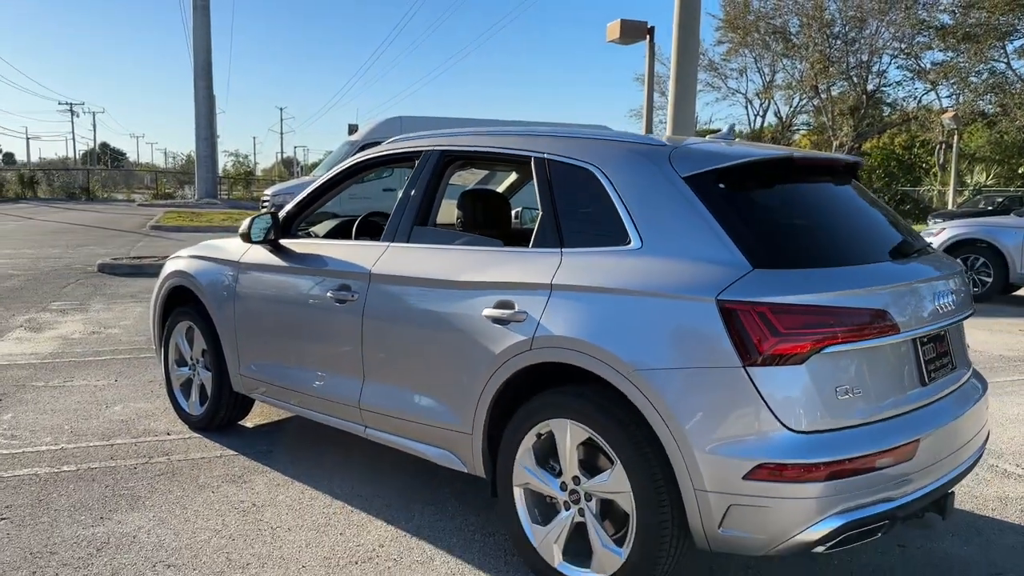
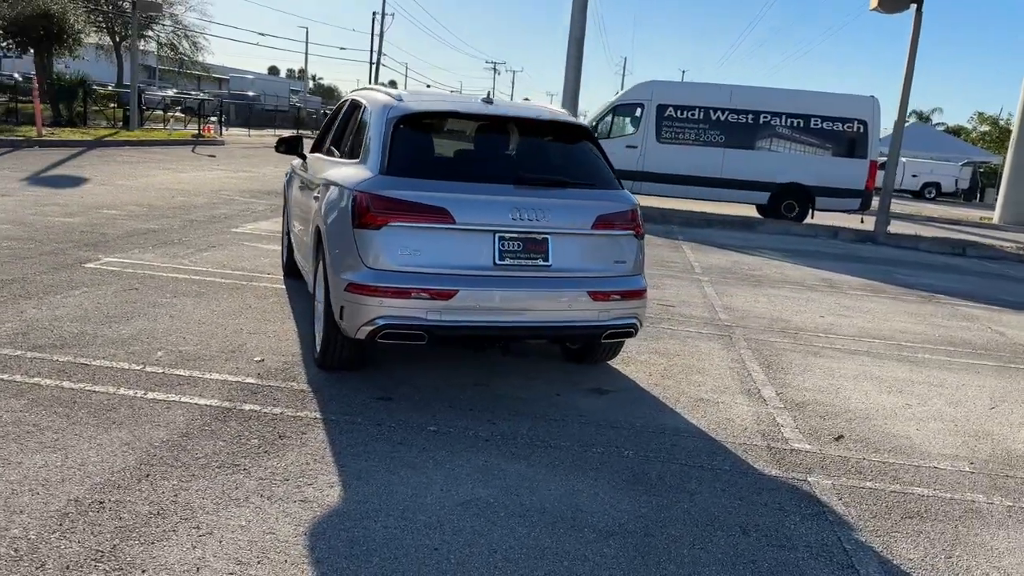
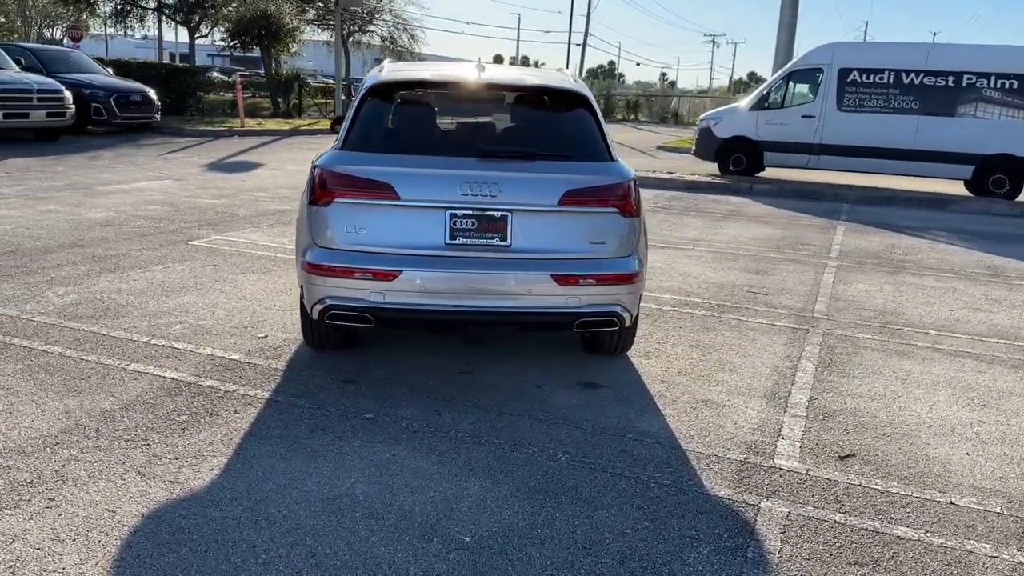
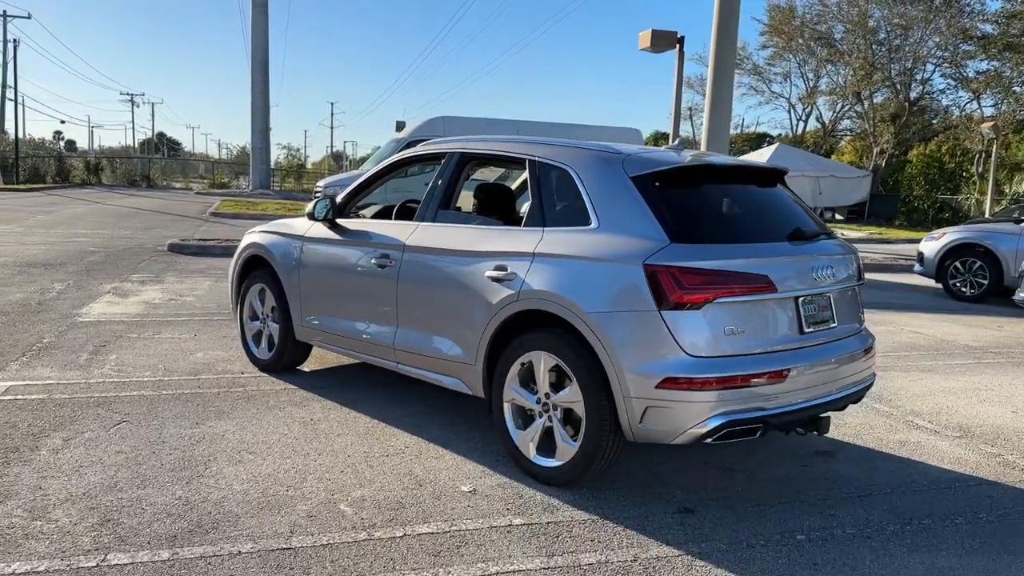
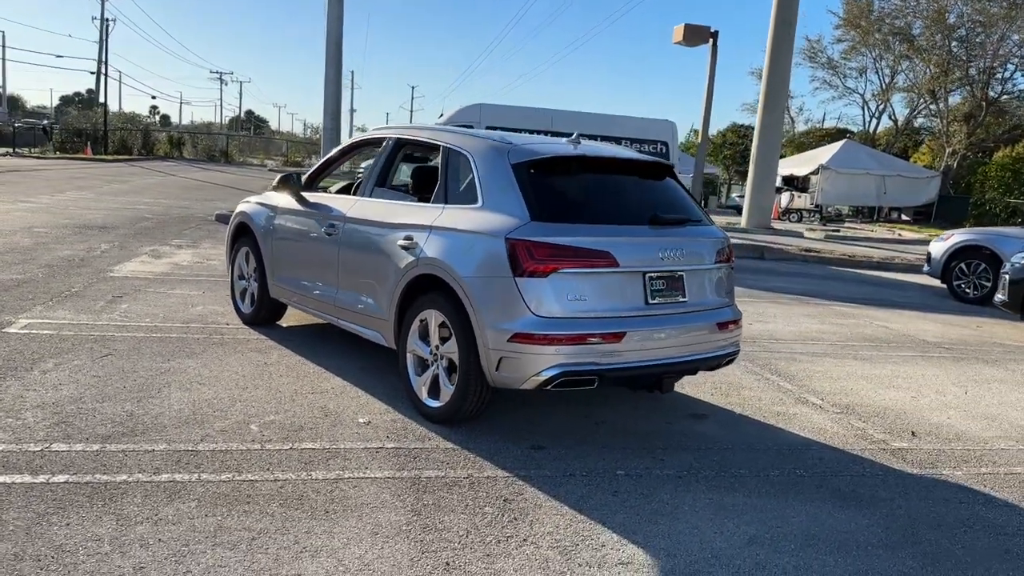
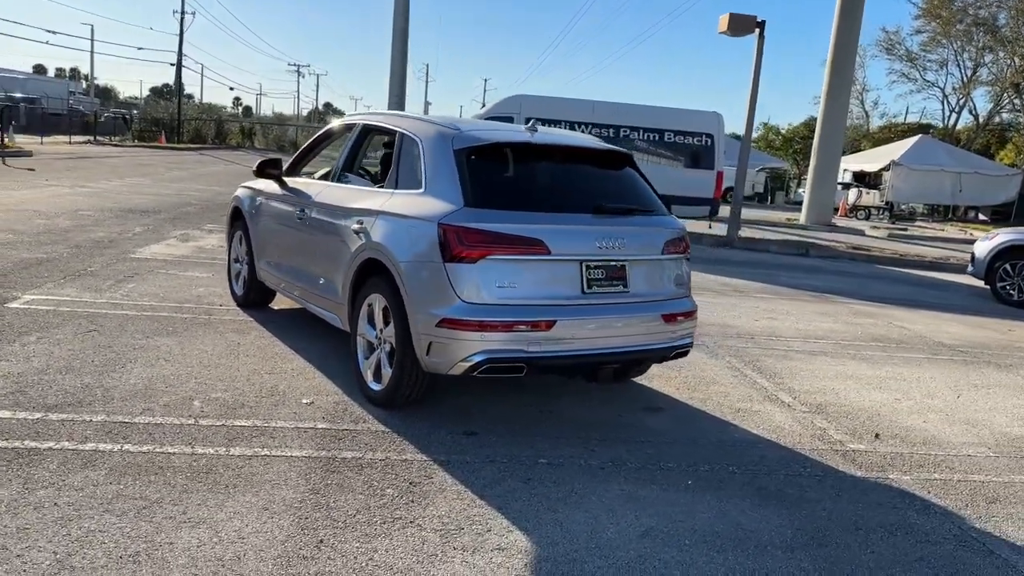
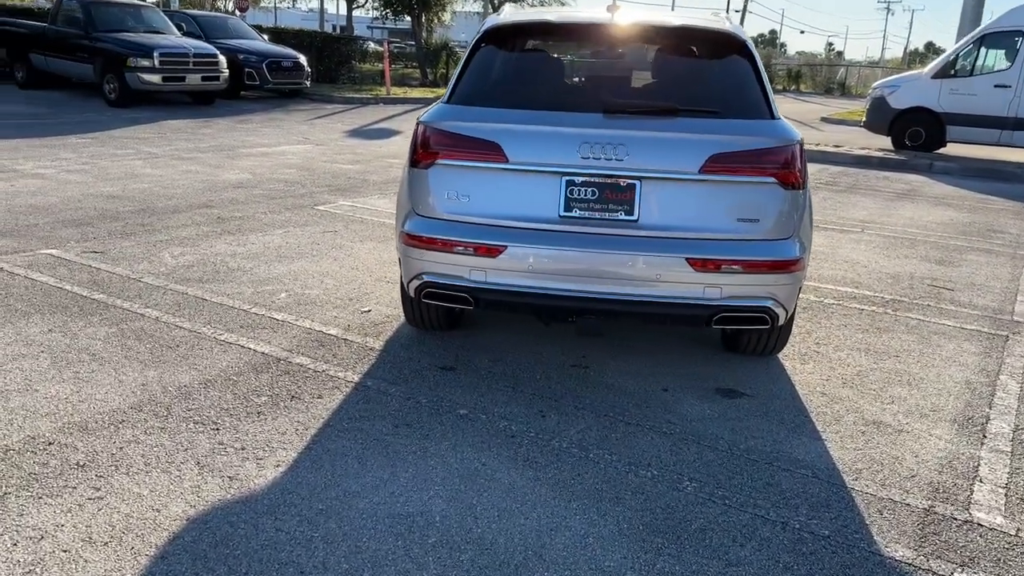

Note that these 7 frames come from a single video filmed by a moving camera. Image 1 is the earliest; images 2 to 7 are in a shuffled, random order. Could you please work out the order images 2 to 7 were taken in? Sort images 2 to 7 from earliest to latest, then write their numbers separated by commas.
4, 5, 6, 2, 3, 7
